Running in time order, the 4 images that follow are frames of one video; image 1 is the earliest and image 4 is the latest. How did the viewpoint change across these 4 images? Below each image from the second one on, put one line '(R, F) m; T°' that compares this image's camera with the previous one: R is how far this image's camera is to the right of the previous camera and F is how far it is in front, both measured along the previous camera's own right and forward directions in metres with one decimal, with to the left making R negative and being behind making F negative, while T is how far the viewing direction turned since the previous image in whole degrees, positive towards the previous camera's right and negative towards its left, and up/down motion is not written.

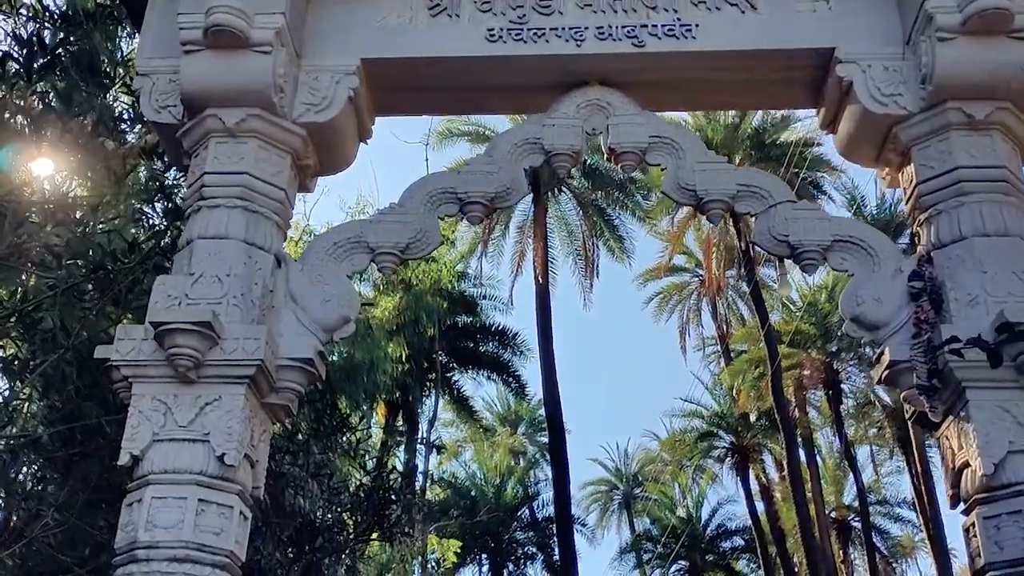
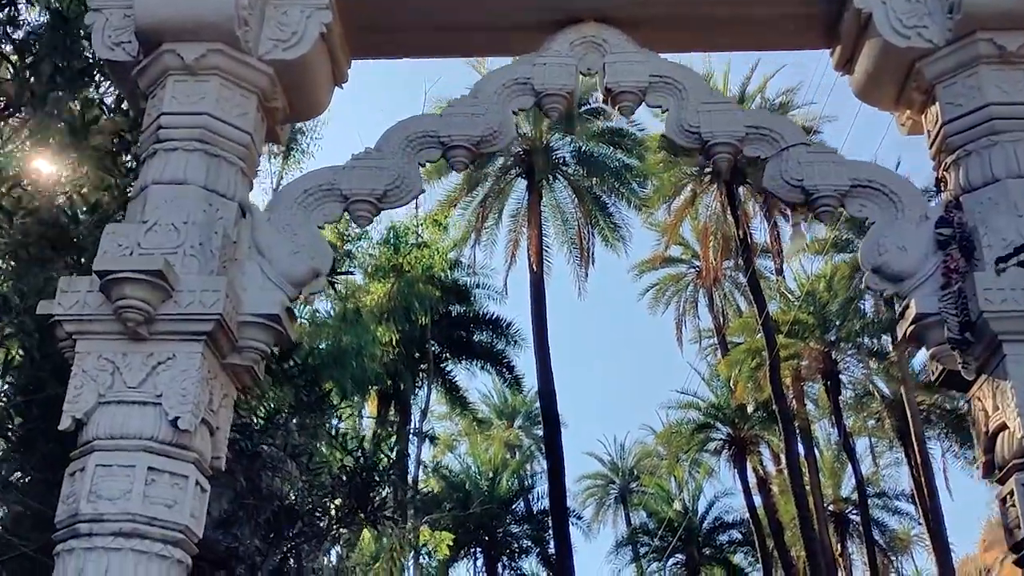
(0.0, +0.5) m; 0°
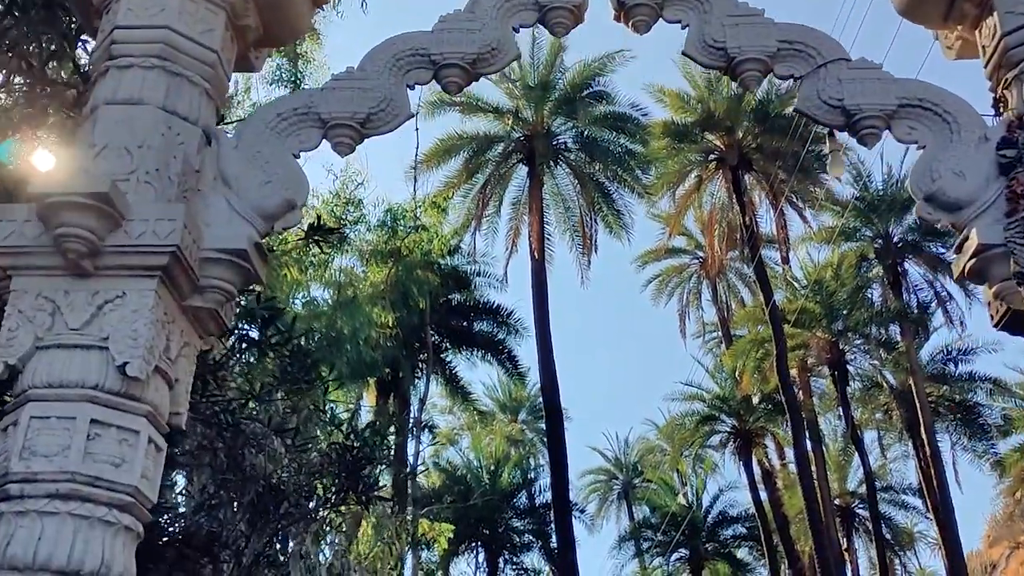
(0.0, +0.6) m; 0°
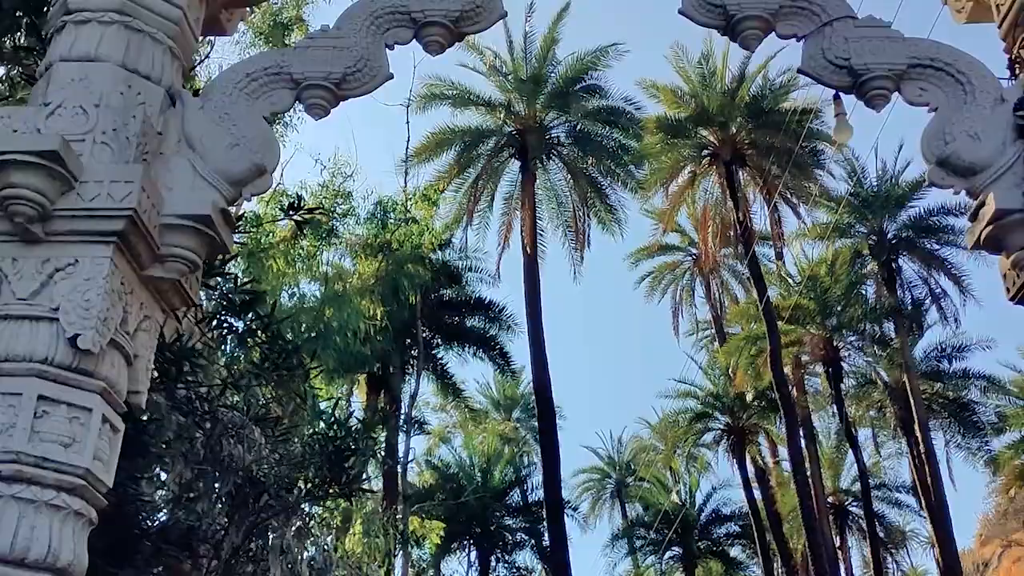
(0.0, +0.3) m; 0°
